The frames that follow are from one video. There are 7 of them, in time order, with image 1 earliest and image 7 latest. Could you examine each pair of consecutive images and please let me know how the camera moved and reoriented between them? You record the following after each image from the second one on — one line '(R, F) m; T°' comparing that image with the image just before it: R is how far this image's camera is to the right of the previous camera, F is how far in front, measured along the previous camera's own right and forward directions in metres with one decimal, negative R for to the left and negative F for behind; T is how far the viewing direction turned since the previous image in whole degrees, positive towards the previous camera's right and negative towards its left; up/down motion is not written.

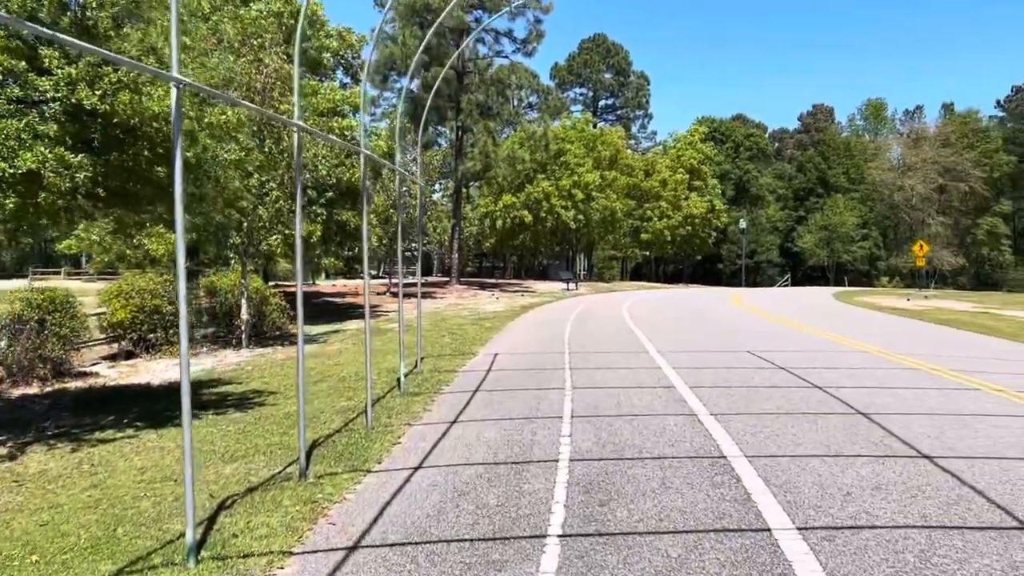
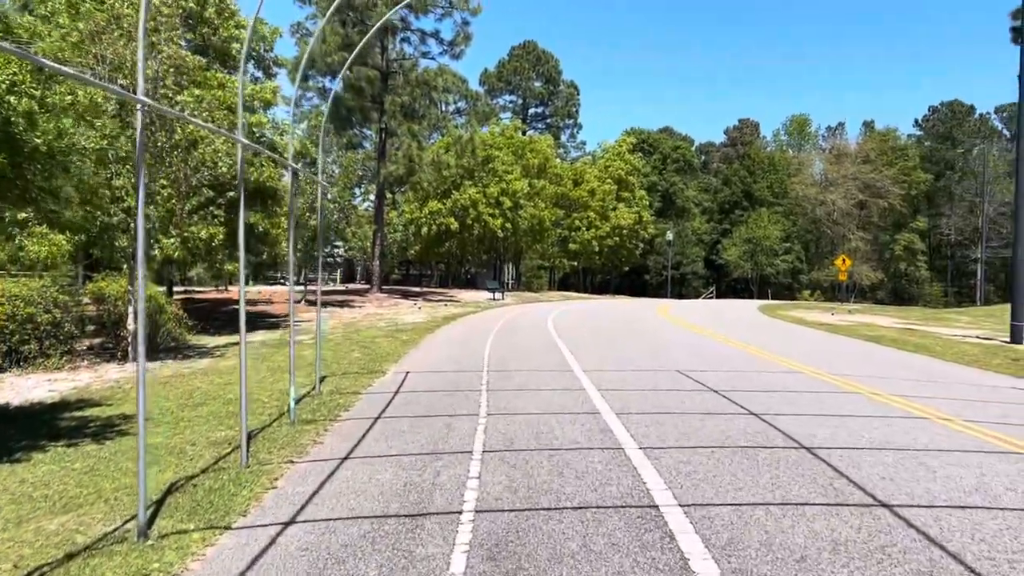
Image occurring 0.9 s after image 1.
(+0.2, +1.0) m; +5°
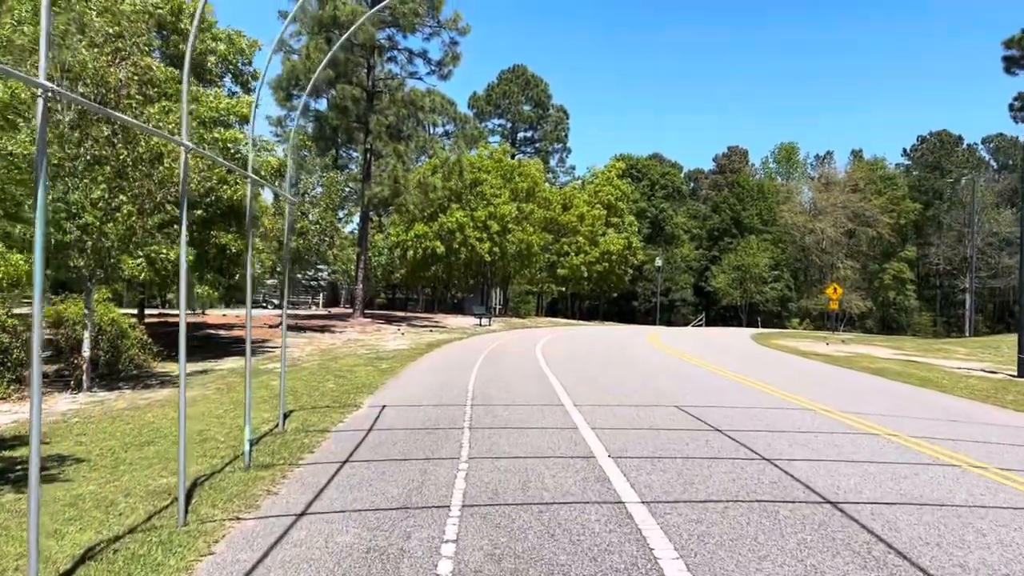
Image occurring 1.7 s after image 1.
(0.0, +0.9) m; +1°
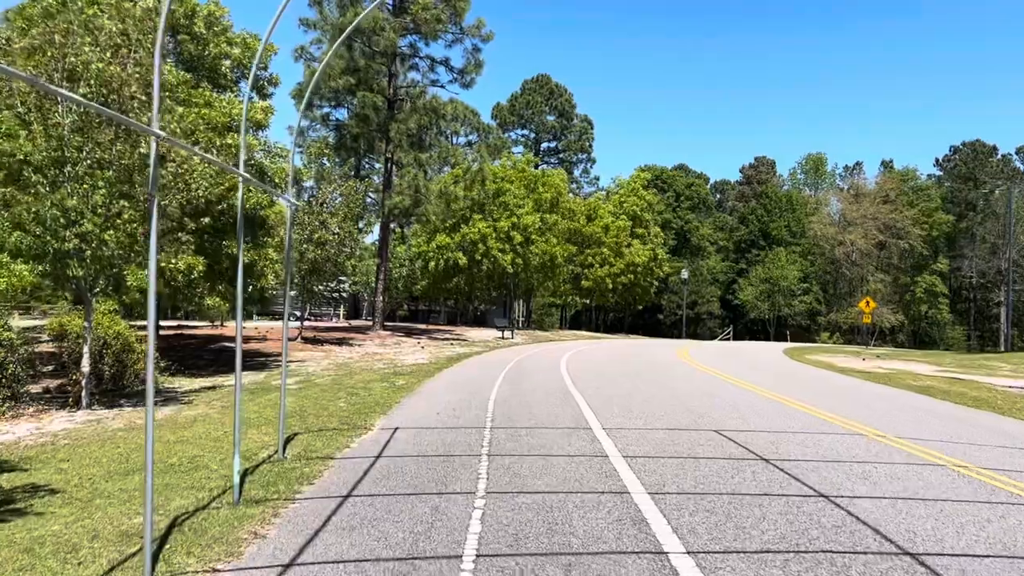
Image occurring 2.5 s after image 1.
(0.0, +0.9) m; -1°
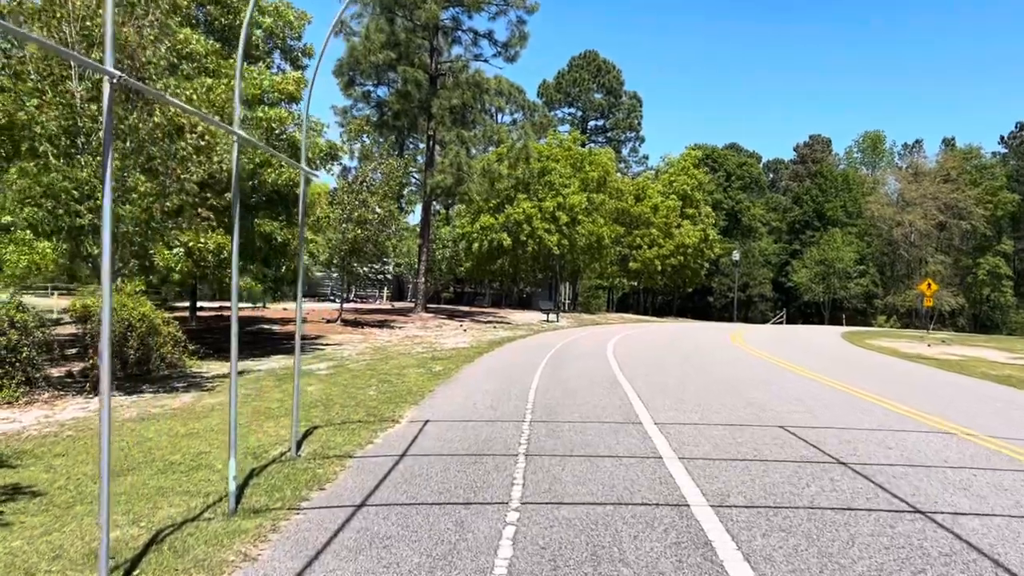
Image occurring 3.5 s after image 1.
(0.0, +1.0) m; -3°
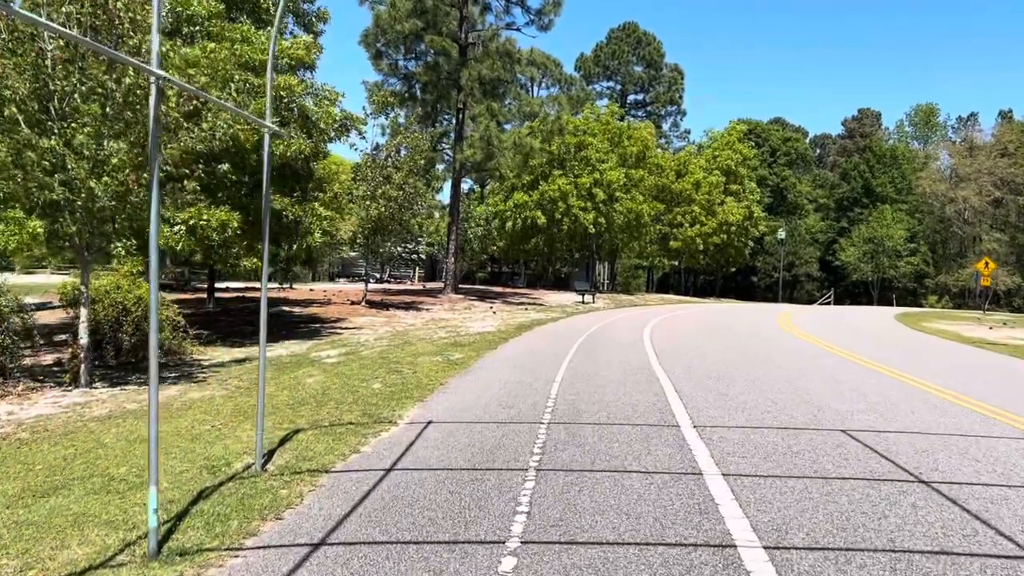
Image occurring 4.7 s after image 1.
(+0.2, +1.3) m; -3°
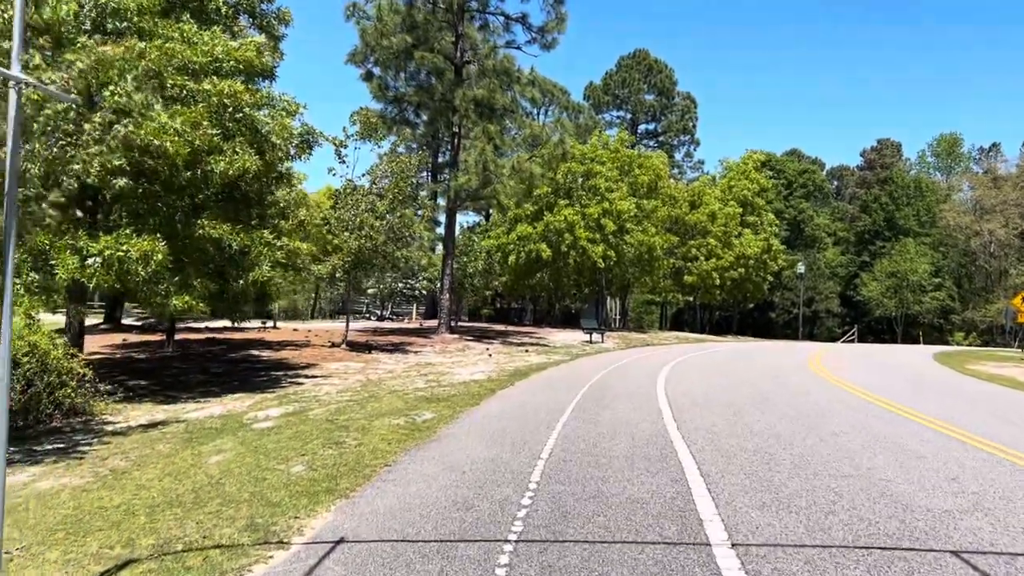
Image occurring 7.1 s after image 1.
(+0.4, +2.6) m; -1°
